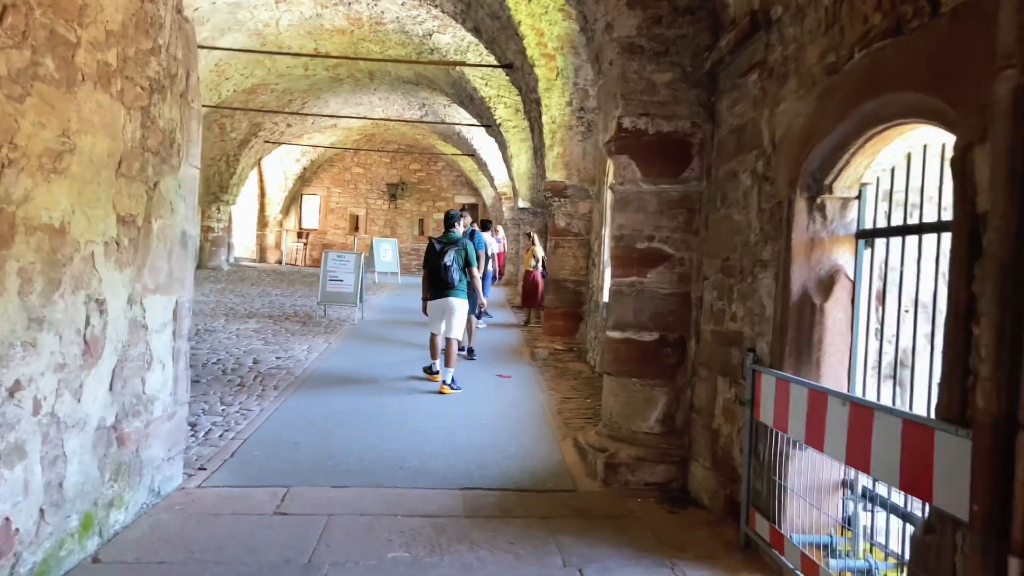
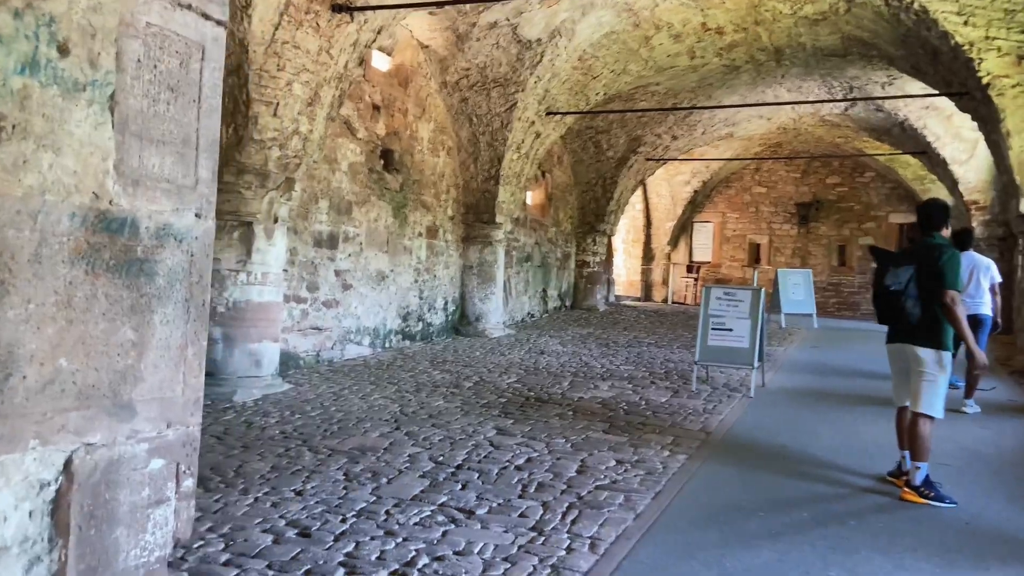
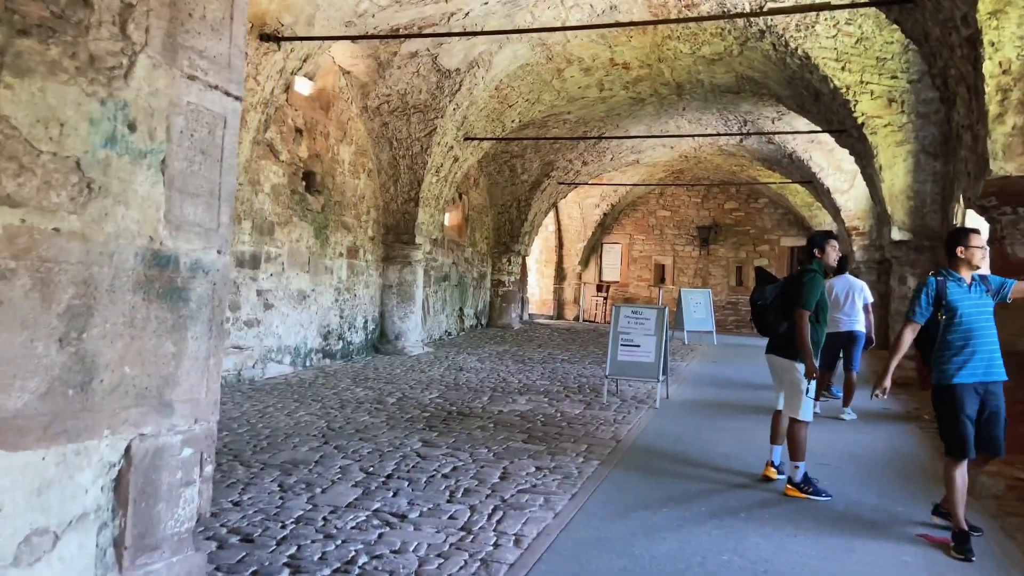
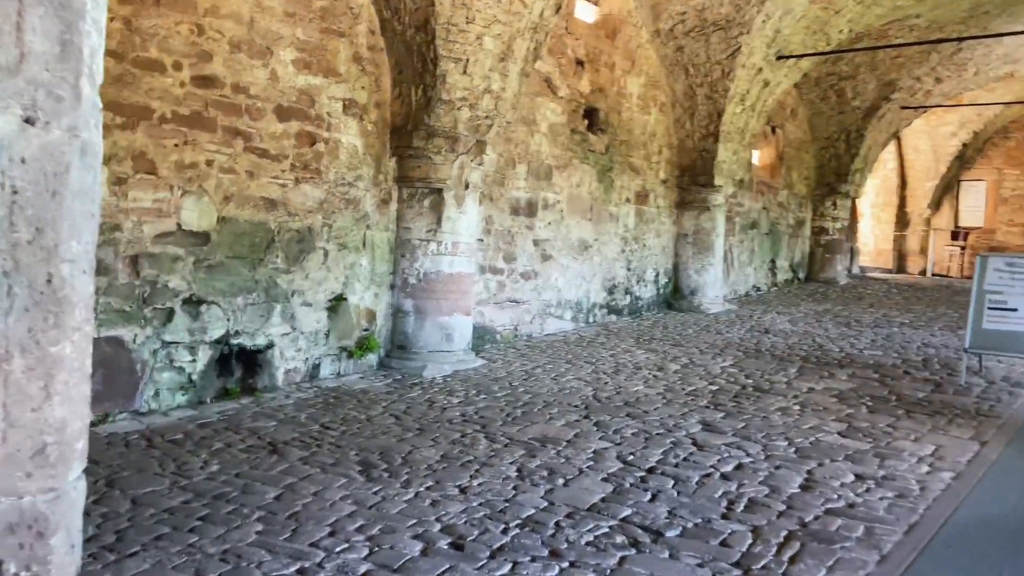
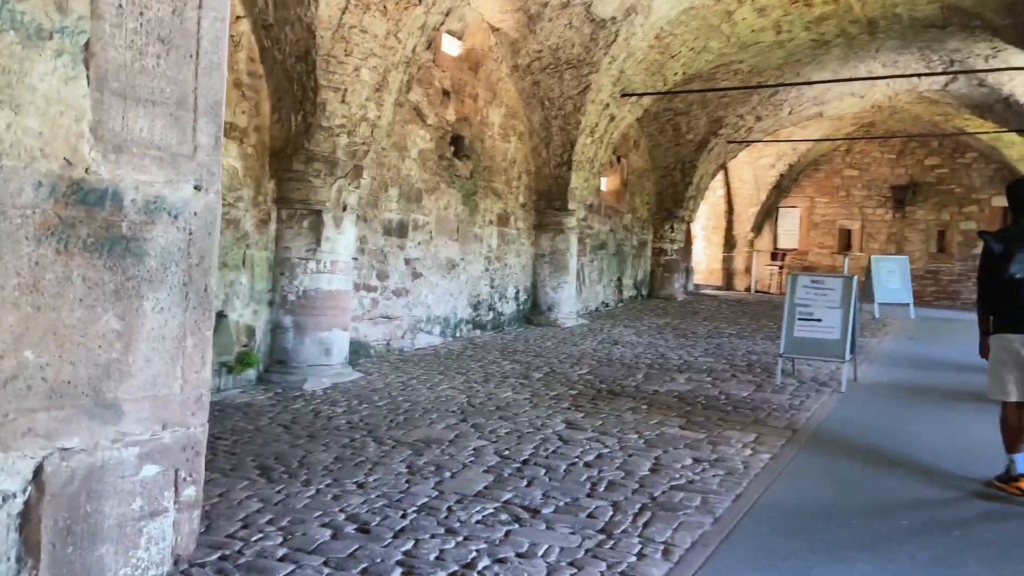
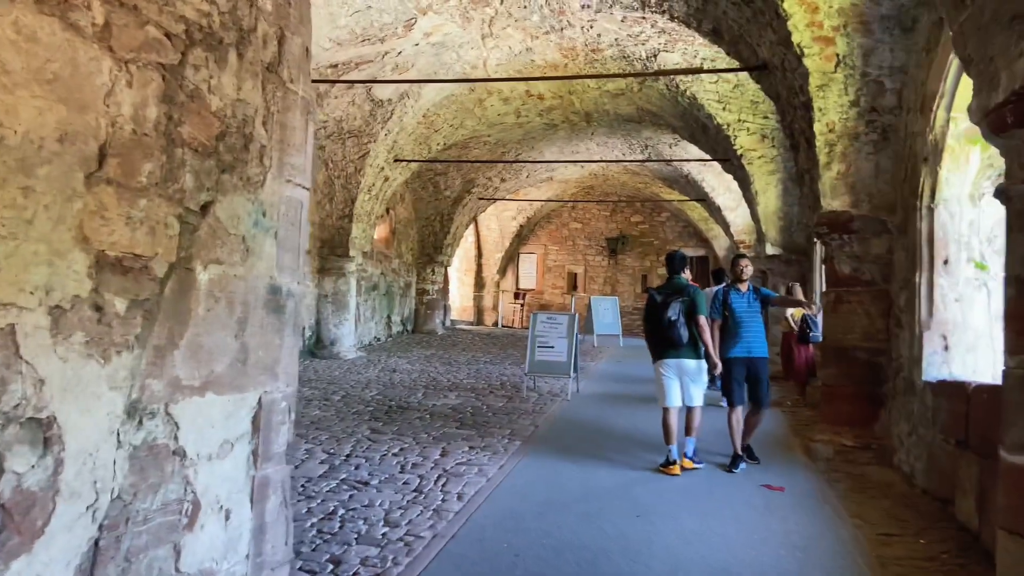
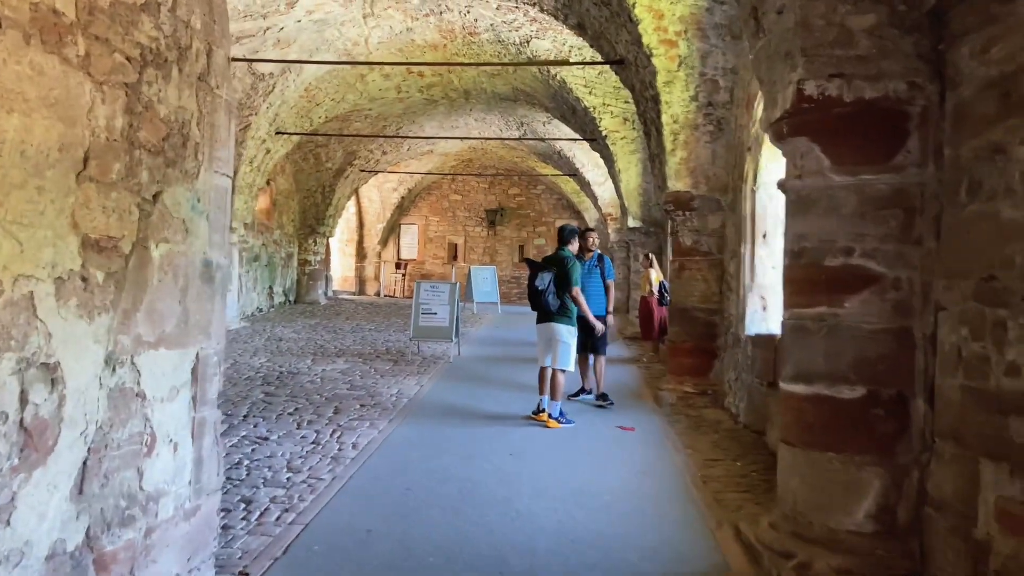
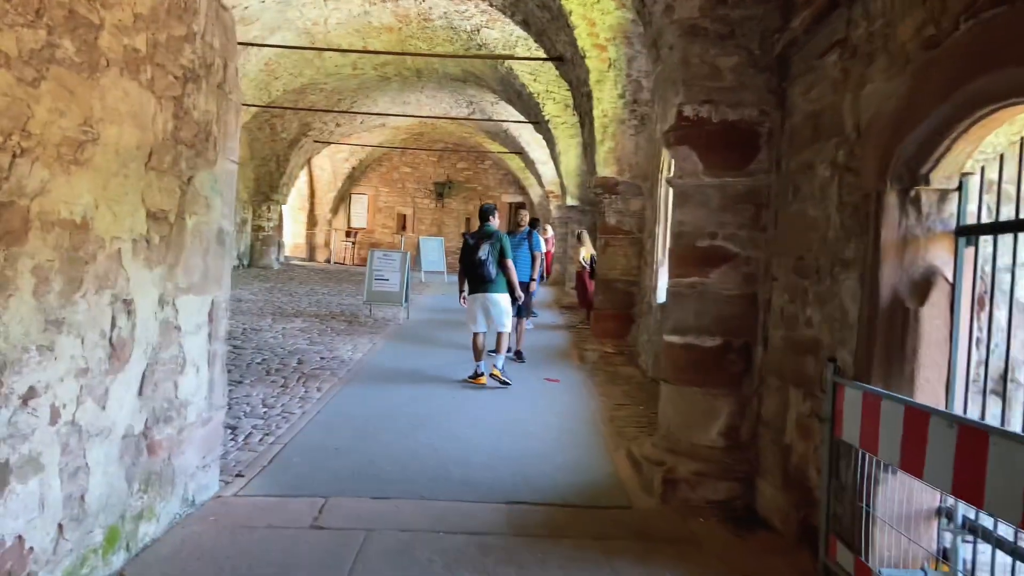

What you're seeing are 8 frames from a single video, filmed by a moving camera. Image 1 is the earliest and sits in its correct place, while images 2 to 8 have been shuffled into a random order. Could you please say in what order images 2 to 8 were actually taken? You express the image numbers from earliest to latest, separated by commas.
8, 7, 6, 3, 2, 5, 4
